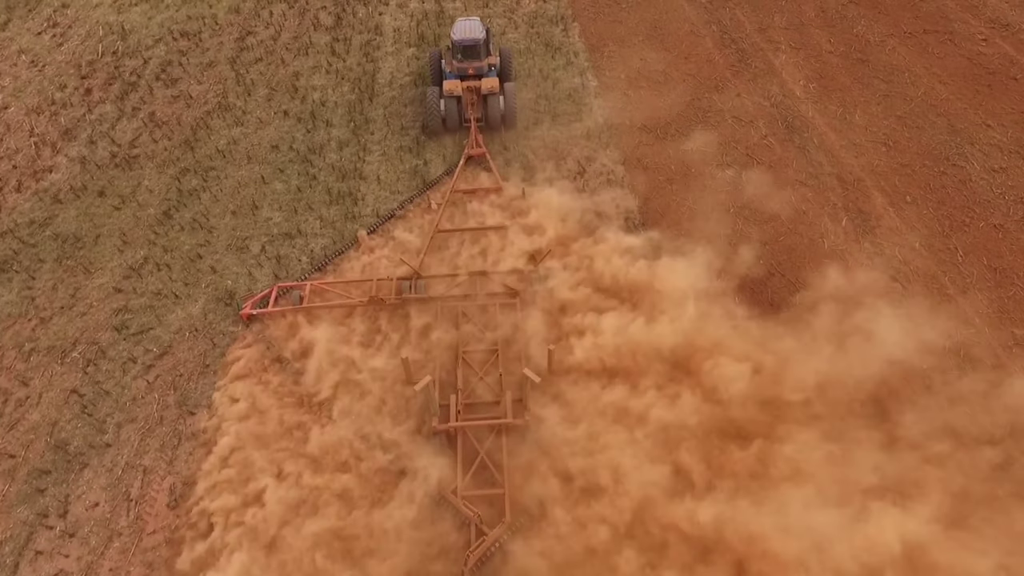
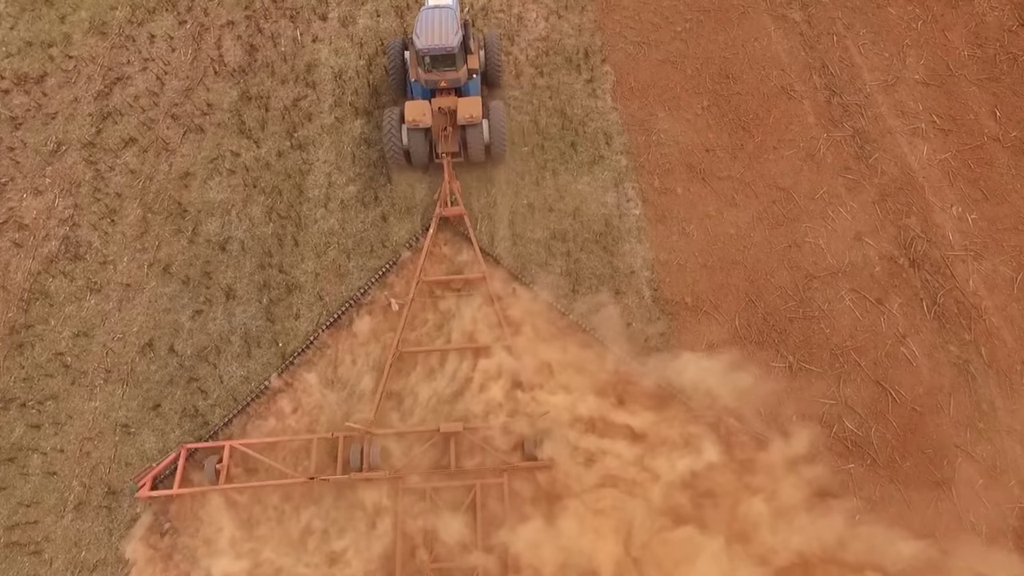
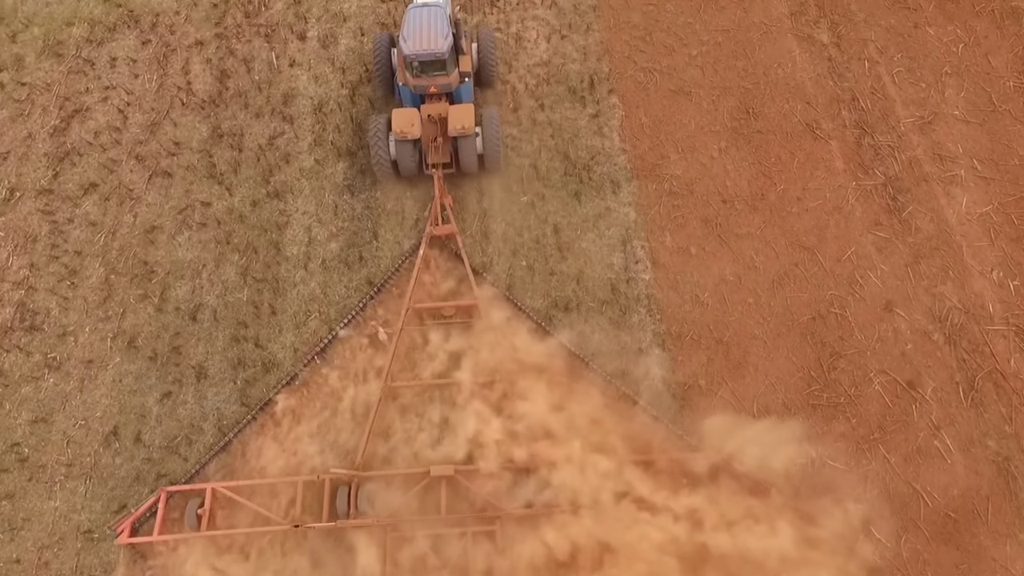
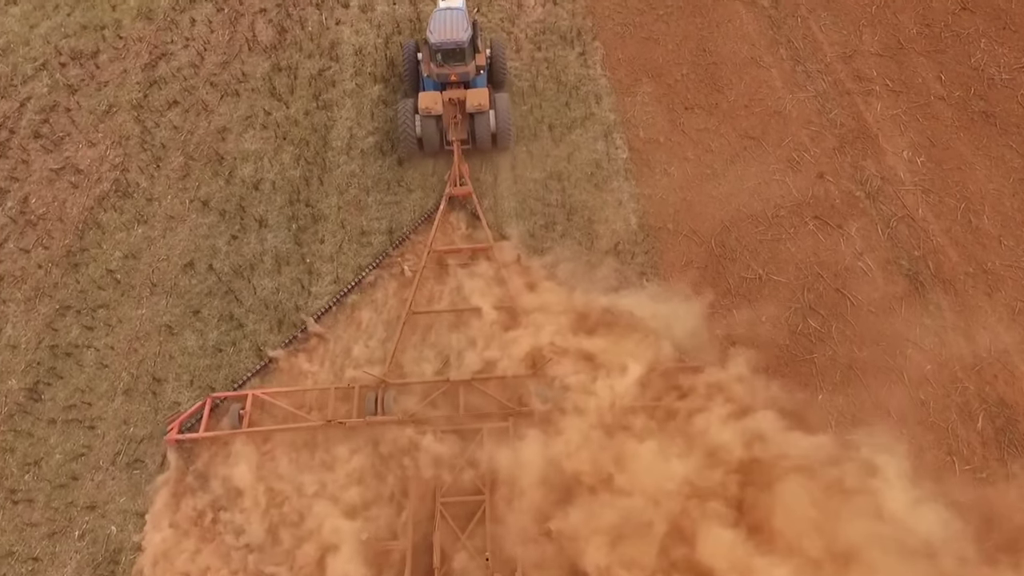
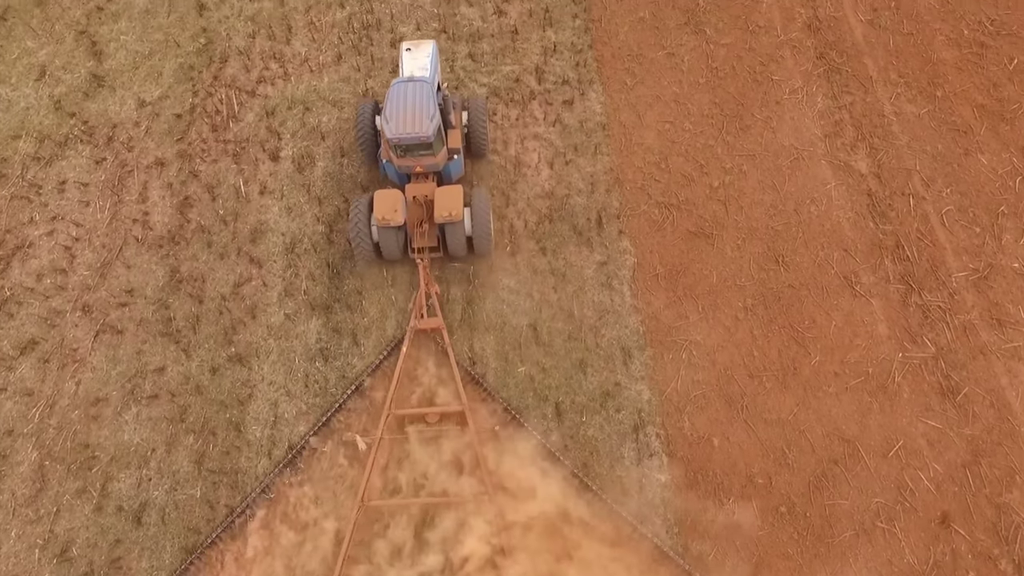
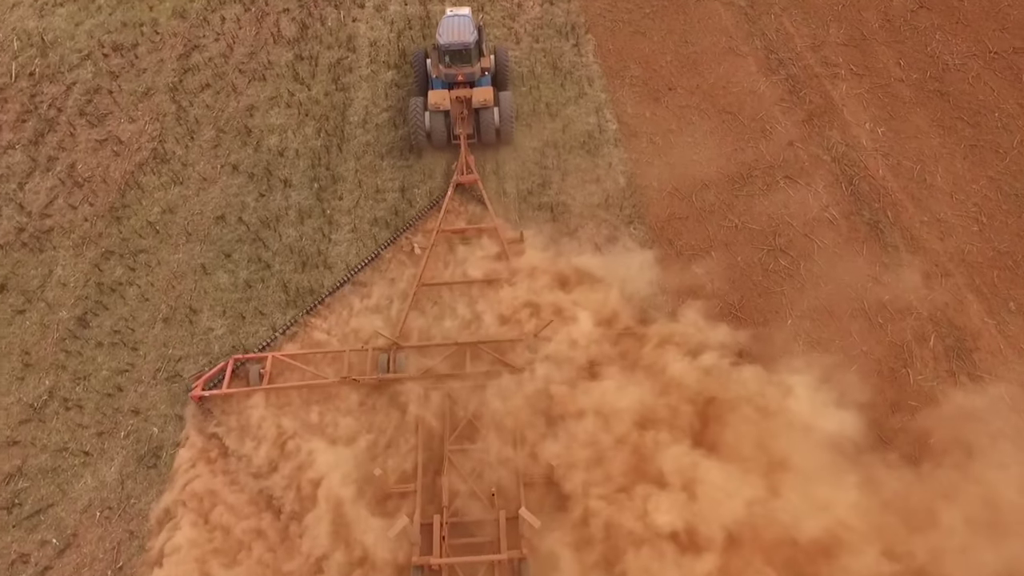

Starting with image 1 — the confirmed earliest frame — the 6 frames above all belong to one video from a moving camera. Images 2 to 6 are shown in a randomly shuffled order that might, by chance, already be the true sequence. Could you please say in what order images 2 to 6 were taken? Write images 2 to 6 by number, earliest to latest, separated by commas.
6, 4, 2, 3, 5
